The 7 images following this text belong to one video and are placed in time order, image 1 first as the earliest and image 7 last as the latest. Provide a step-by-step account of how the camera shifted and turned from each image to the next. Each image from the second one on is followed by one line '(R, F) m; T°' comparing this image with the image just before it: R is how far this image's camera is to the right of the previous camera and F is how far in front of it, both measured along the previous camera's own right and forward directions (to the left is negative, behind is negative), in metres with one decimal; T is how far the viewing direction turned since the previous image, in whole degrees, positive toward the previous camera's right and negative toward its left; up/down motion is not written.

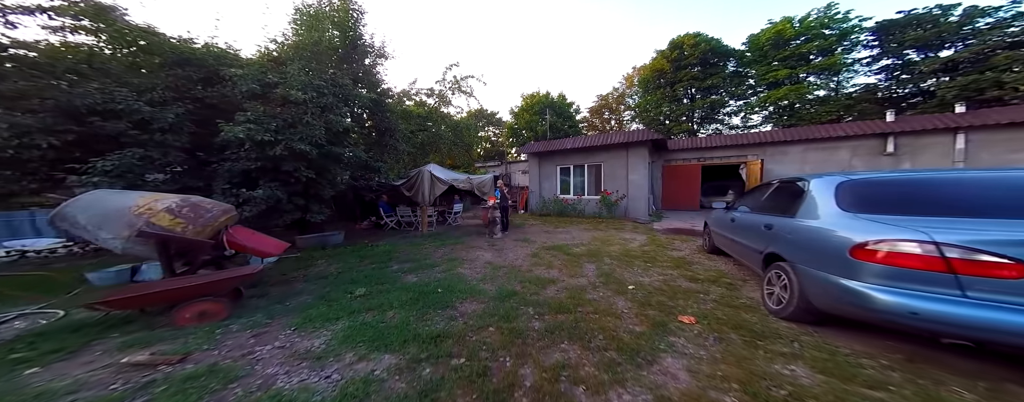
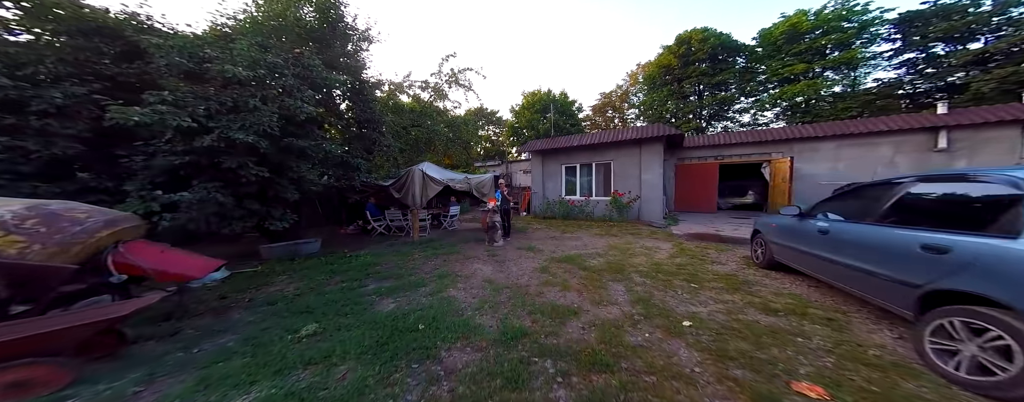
(-0.1, +1.0) m; 0°
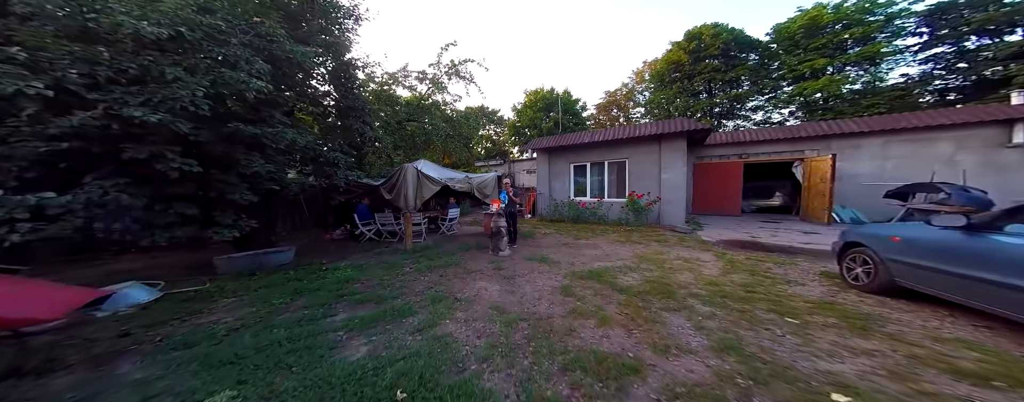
(-0.2, +1.0) m; 0°
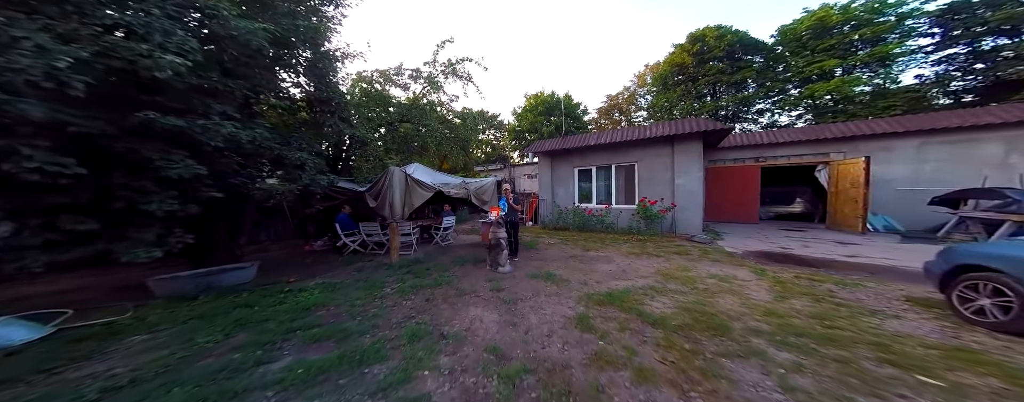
(0.0, +0.8) m; 0°
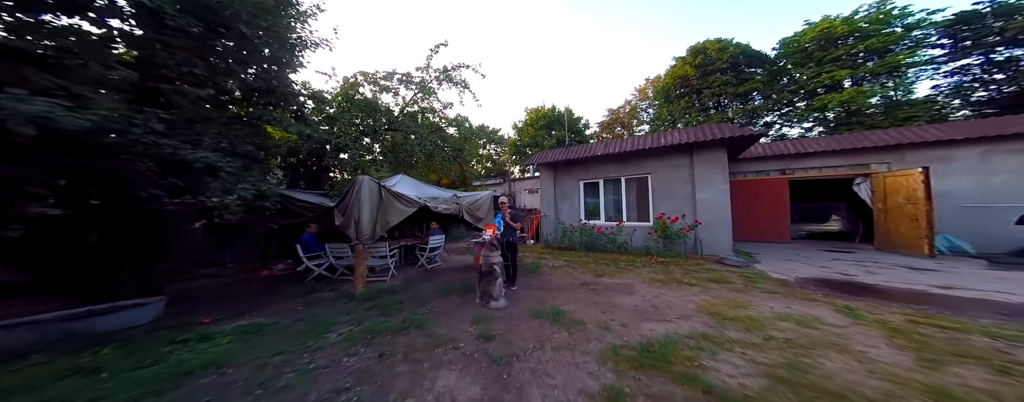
(+0.1, +1.0) m; 0°
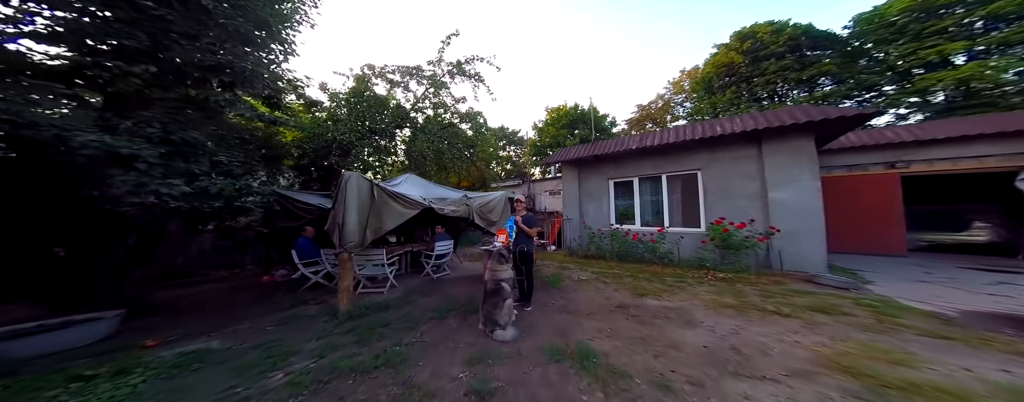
(+0.2, +1.0) m; -6°
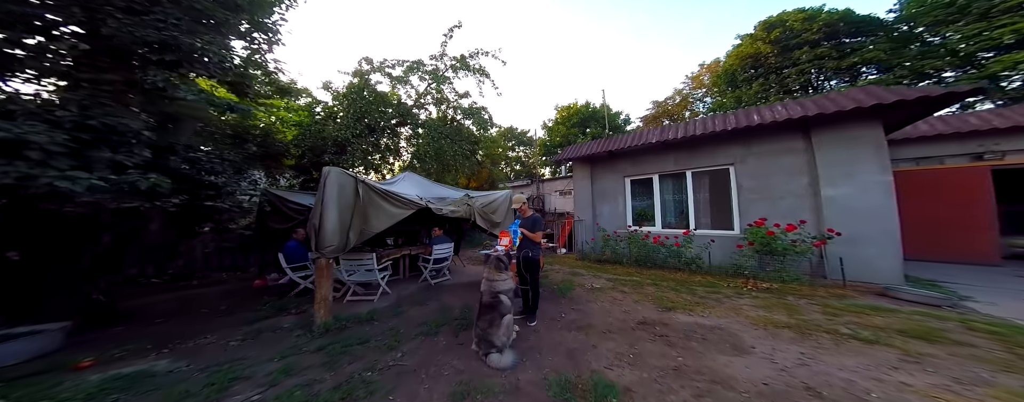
(+0.2, +0.6) m; -3°
